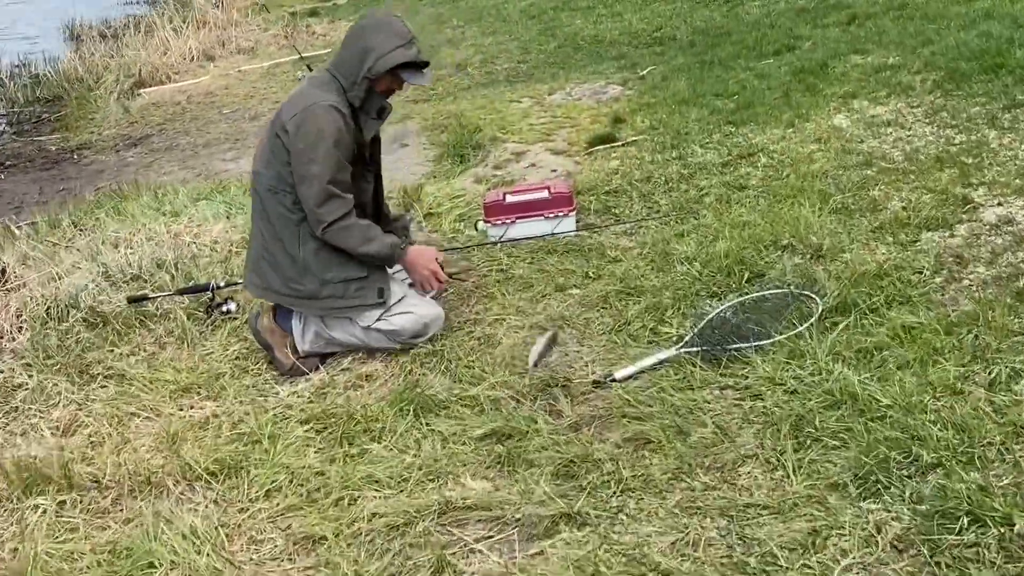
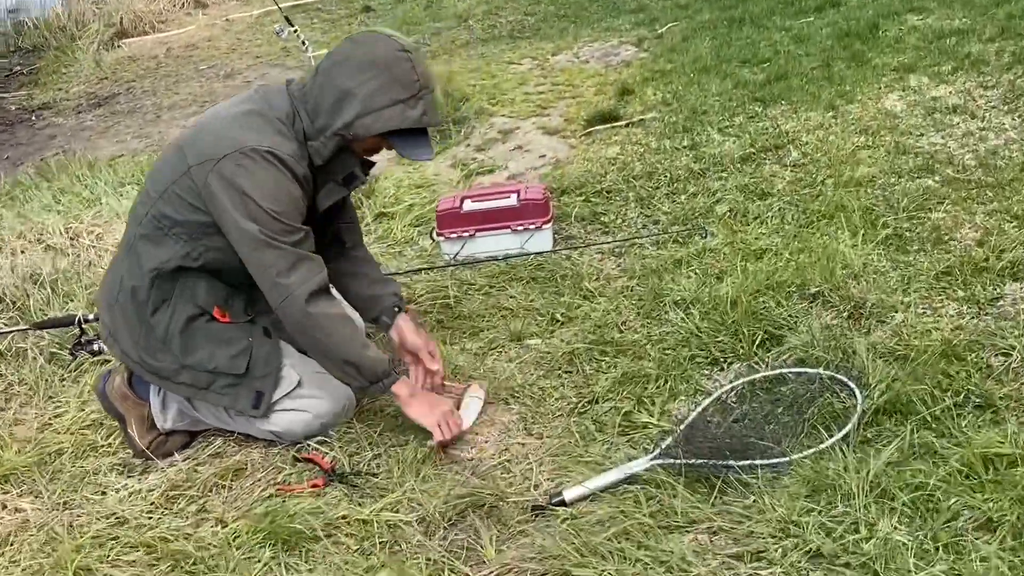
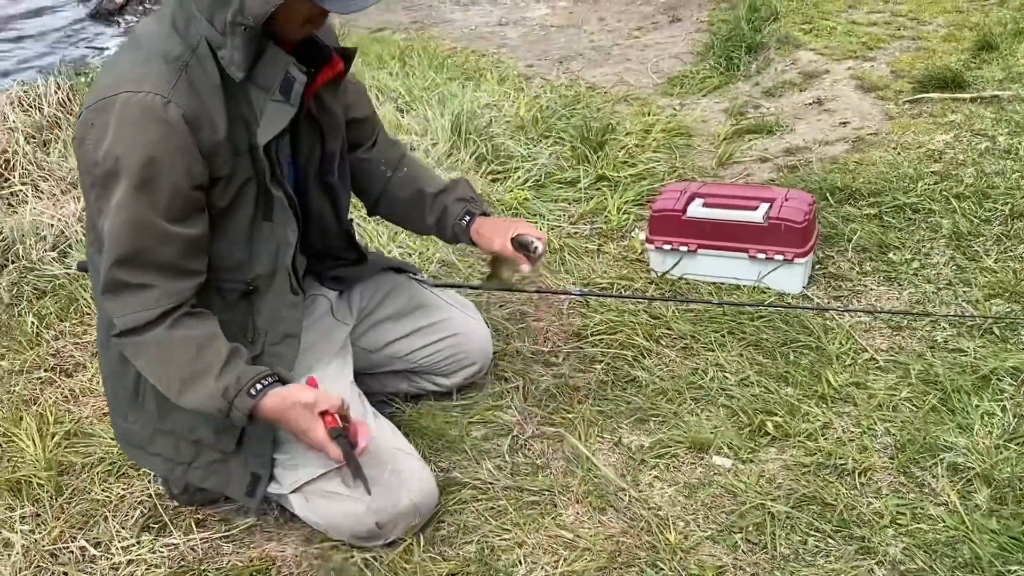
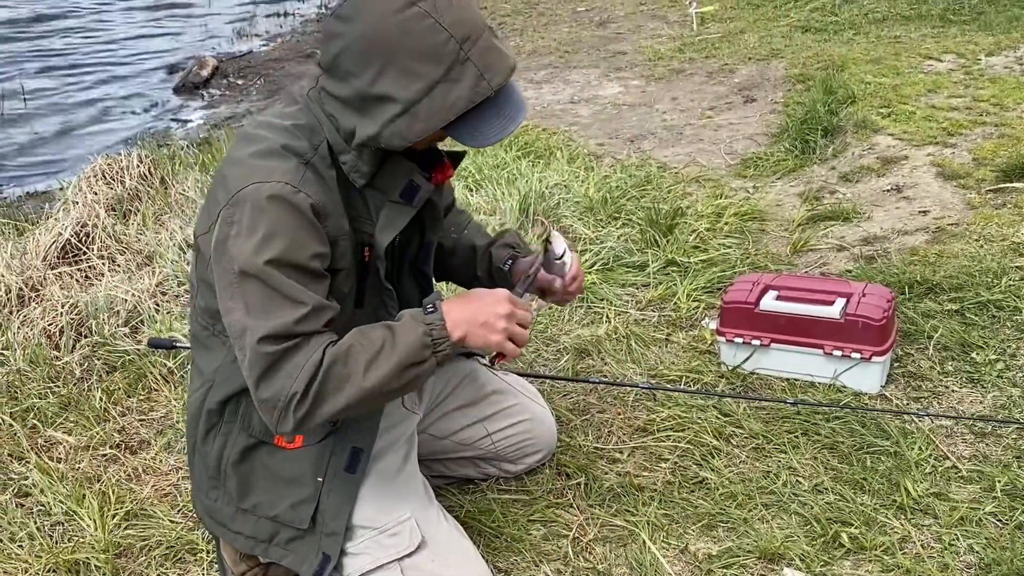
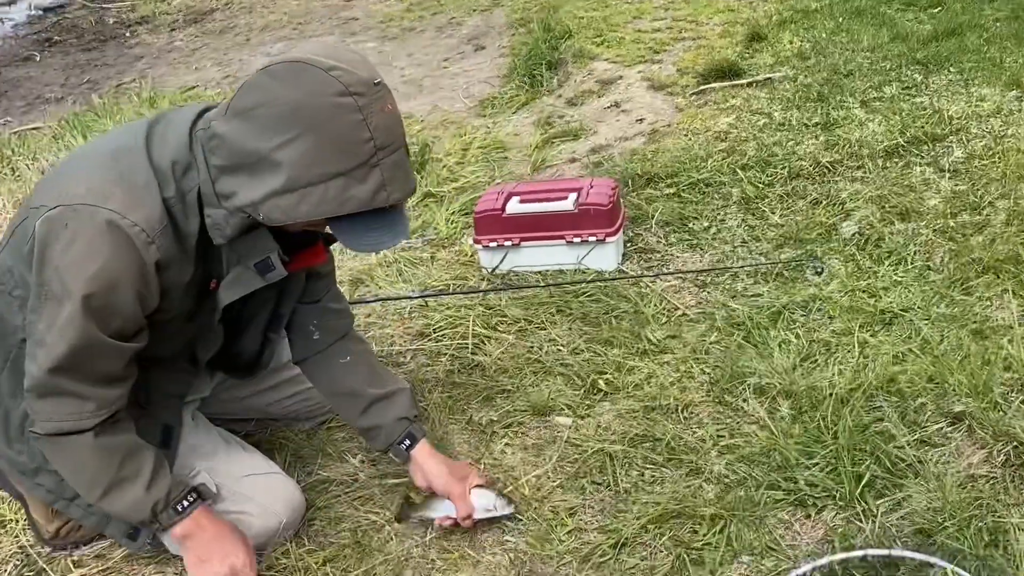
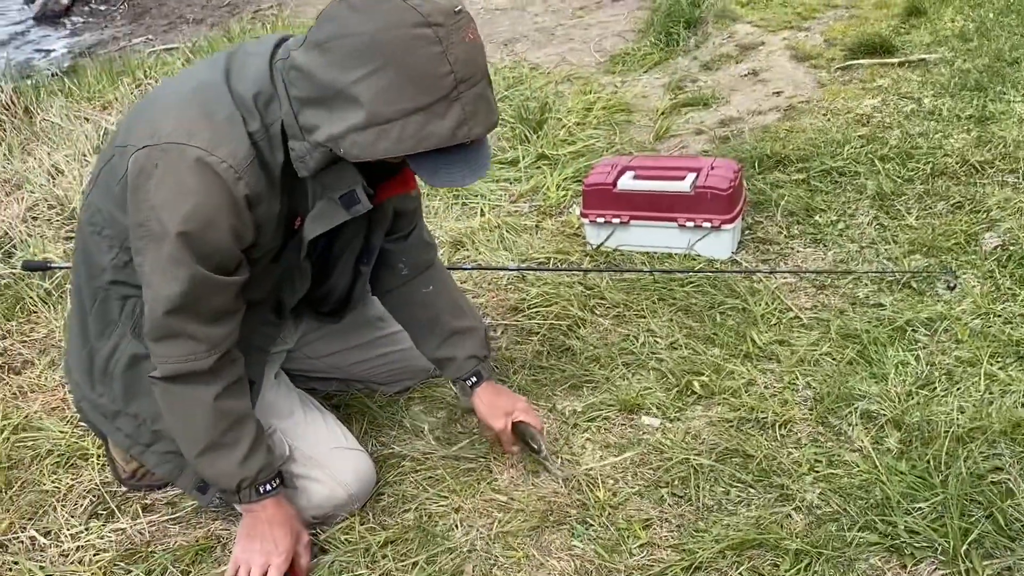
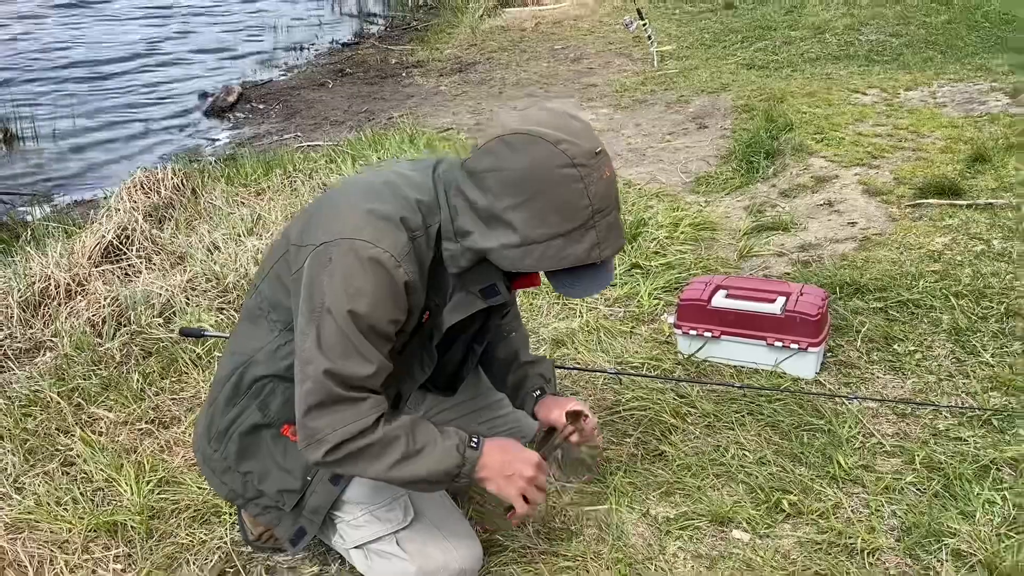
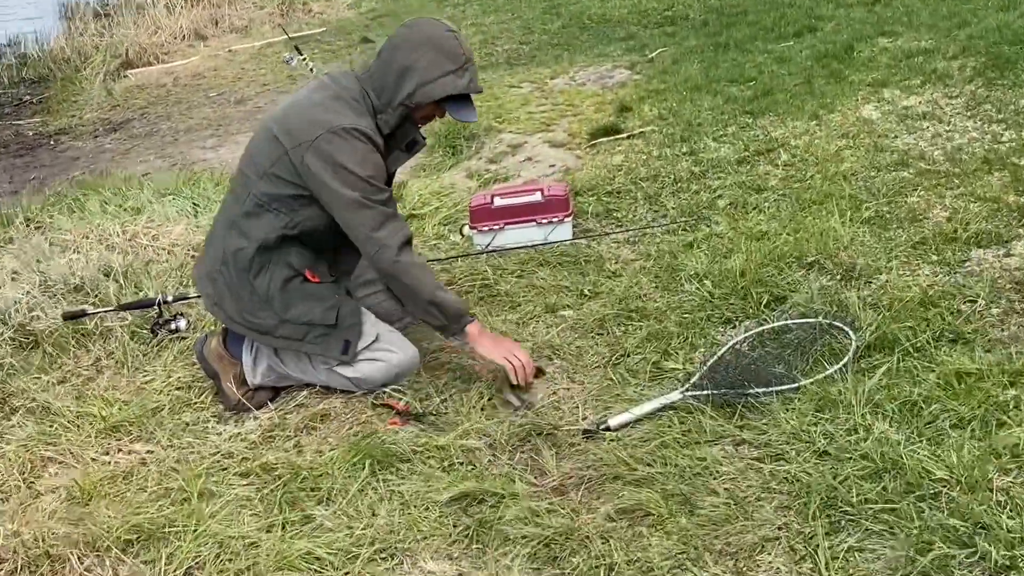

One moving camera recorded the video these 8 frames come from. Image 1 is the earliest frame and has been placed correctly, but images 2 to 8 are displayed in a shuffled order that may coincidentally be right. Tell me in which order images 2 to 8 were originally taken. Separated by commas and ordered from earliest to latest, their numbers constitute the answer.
8, 2, 5, 6, 3, 4, 7
